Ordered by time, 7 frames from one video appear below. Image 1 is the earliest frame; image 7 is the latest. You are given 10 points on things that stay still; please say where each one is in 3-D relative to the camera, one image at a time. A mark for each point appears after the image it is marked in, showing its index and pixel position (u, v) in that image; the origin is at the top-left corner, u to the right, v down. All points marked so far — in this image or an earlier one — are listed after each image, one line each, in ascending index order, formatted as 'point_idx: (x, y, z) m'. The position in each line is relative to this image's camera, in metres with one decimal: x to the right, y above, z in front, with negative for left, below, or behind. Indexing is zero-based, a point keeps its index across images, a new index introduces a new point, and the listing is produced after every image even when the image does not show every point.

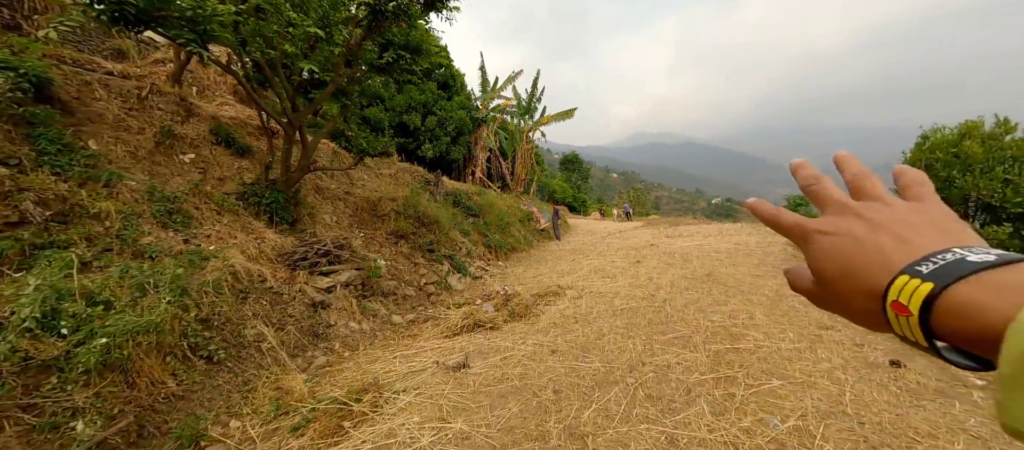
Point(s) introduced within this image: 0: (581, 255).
0: (+1.9, -0.8, +10.2) m
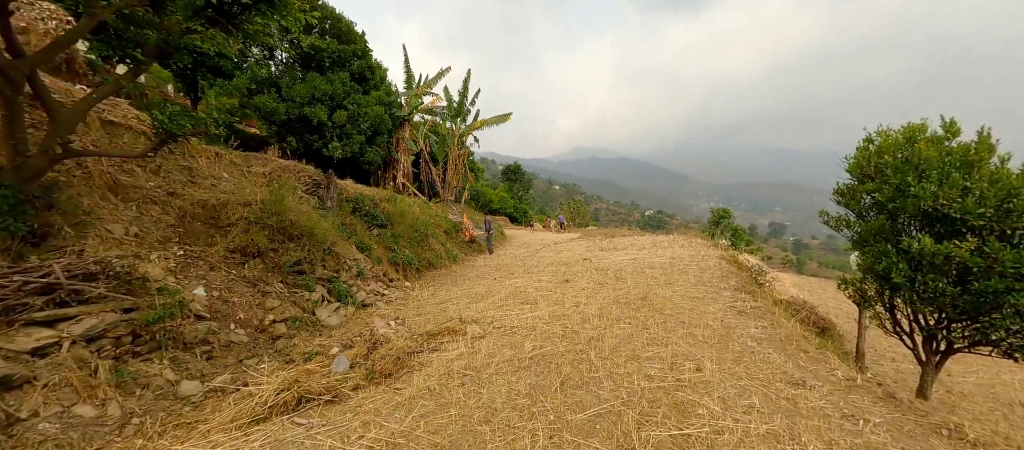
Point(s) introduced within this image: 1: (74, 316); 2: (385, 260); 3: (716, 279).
0: (-0.1, -1.1, +8.9) m
1: (-3.5, -0.7, +3.0) m
2: (-2.7, -0.7, +8.0) m
3: (+3.7, -1.0, +6.8) m
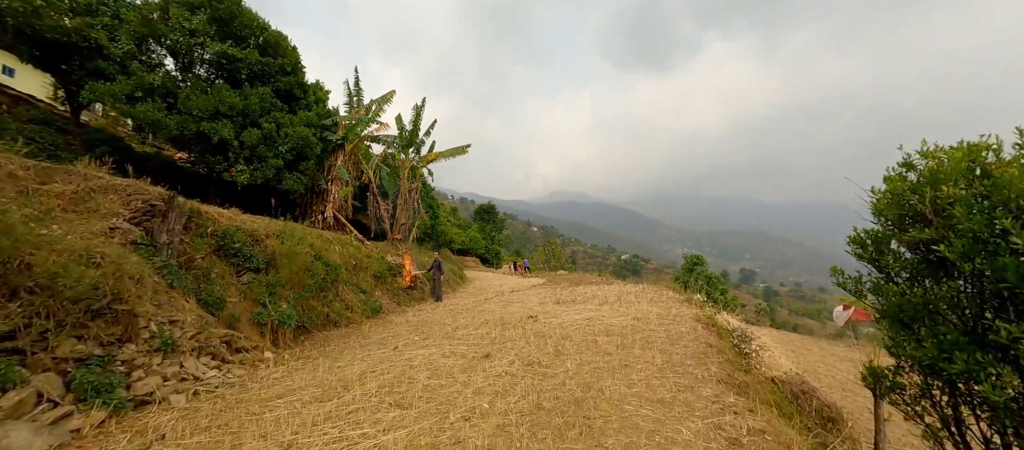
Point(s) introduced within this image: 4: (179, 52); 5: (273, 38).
0: (-1.6, -1.9, +6.7) m
1: (-4.6, -0.8, +0.8) m
2: (-4.1, -1.4, +5.8) m
3: (+2.3, -1.8, +4.9) m
4: (-9.0, +4.7, +10.3) m
5: (-7.4, +5.8, +11.7) m
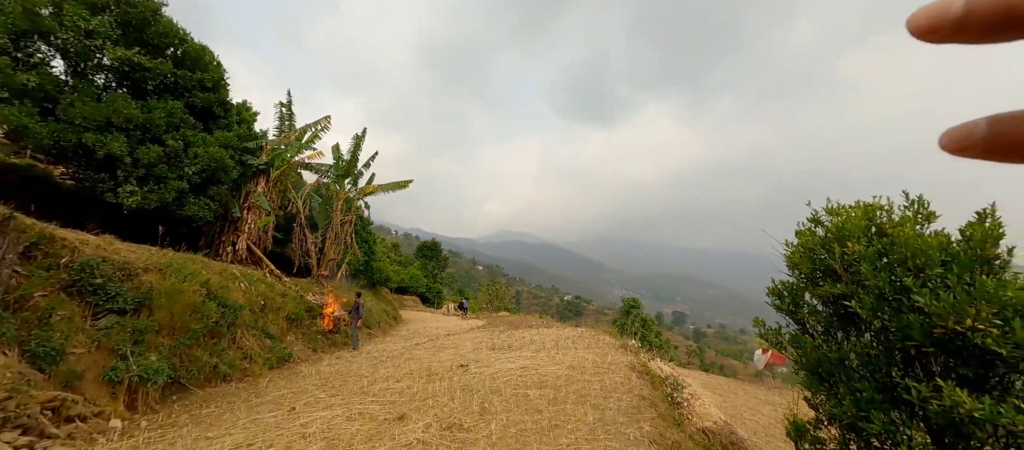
0: (-2.8, -2.5, +5.8) m
1: (-4.8, -0.7, -0.4) m
2: (-5.1, -1.8, +4.6) m
3: (+1.4, -2.4, +4.6) m
4: (-10.4, +4.0, +9.0) m
5: (-9.0, +4.9, +10.7) m
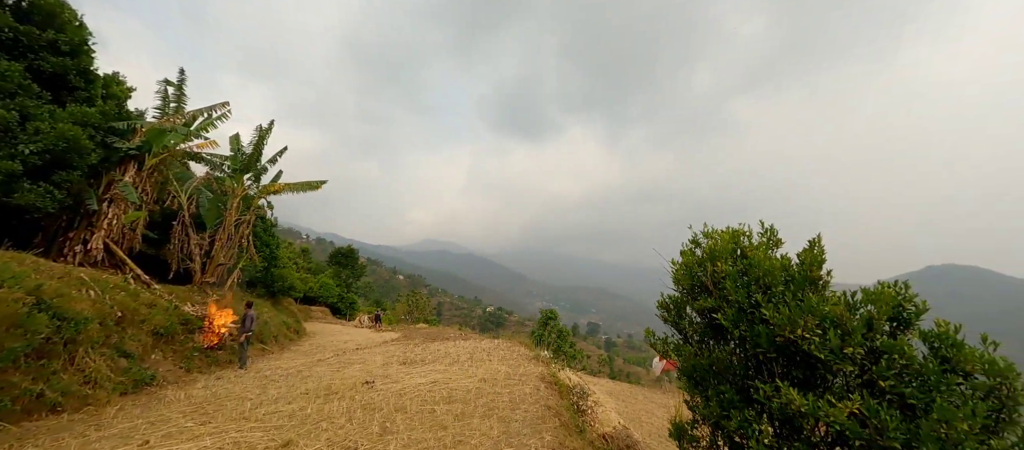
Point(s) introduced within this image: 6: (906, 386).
0: (-4.1, -2.5, +5.1) m
1: (-4.9, -0.5, -1.3) m
2: (-6.1, -1.7, +3.4) m
3: (+0.2, -2.5, +4.7) m
4: (-11.9, +4.3, +6.9) m
5: (-10.9, +5.1, +8.9) m
6: (+2.9, -1.2, +2.9) m
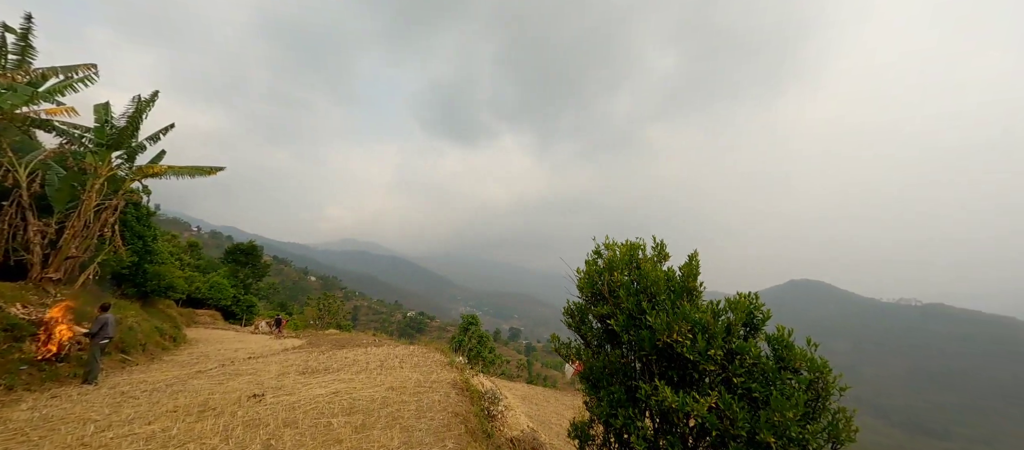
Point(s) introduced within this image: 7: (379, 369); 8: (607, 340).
0: (-5.3, -2.4, +4.1) m
1: (-4.7, -0.2, -2.3) m
2: (-6.9, -1.4, +2.1) m
3: (-1.0, -2.6, +4.6) m
4: (-13.0, +4.8, +4.5) m
5: (-12.3, +5.5, +6.7) m
6: (+2.1, -1.4, +3.4) m
7: (-3.3, -3.5, +9.3) m
8: (+1.1, -1.3, +4.1) m
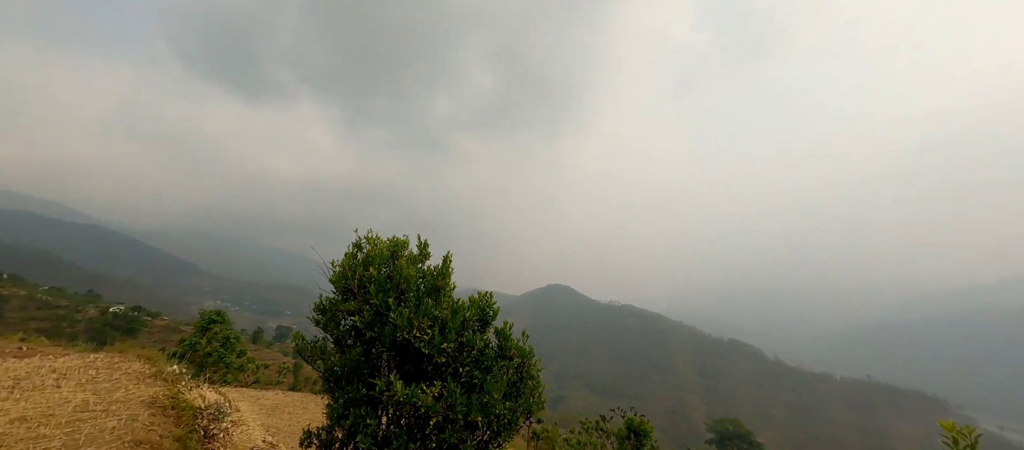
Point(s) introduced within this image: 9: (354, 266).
0: (-7.1, -1.5, +0.6) m
1: (-3.0, +0.3, -4.5) m
2: (-7.3, -0.5, -1.8) m
3: (-3.7, -2.2, +3.3) m
4: (-12.9, +6.6, -2.8) m
5: (-13.4, +7.3, -0.5) m
6: (-0.3, -1.5, +3.9) m
7: (-8.2, -2.7, +6.1) m
8: (-1.6, -1.2, +4.0) m
9: (-1.6, -0.4, +4.0) m
